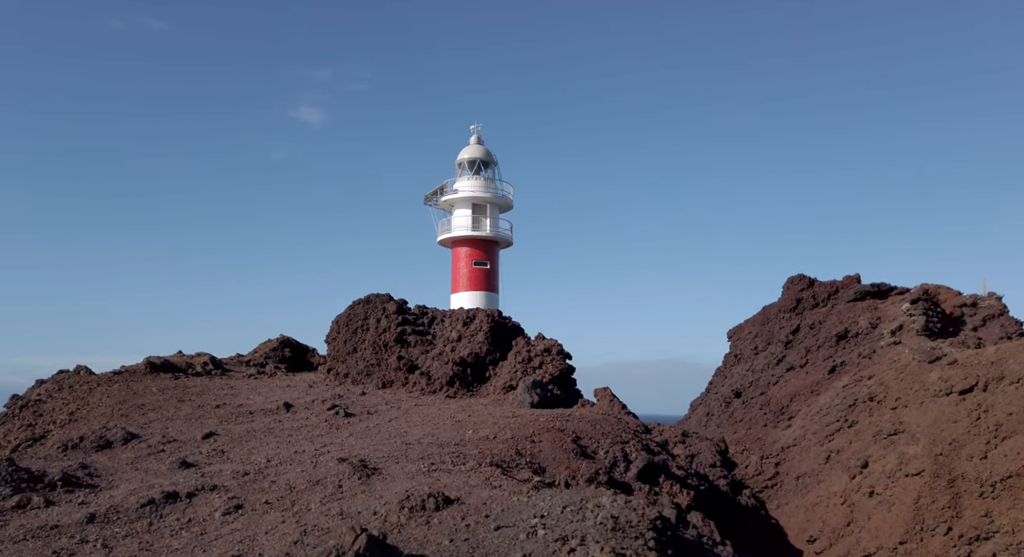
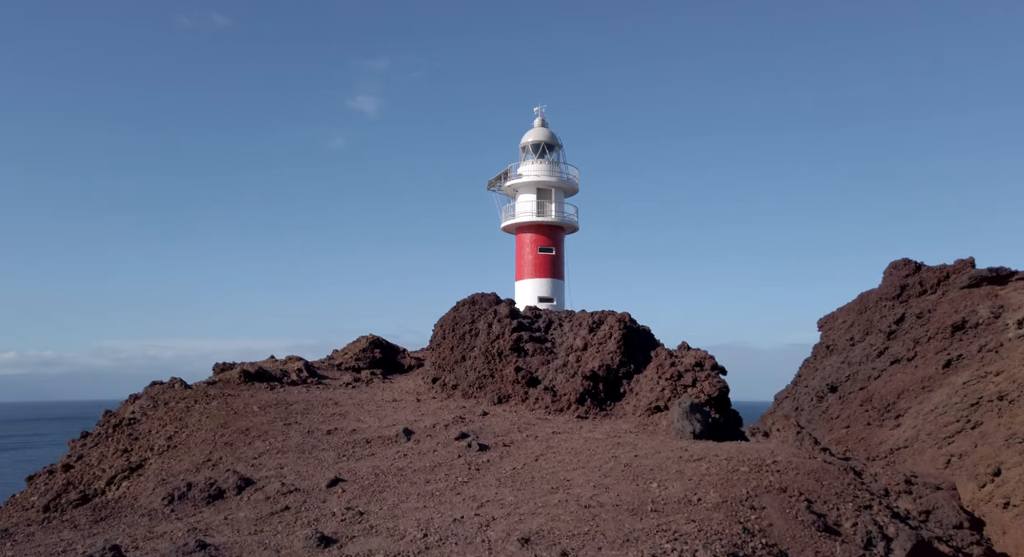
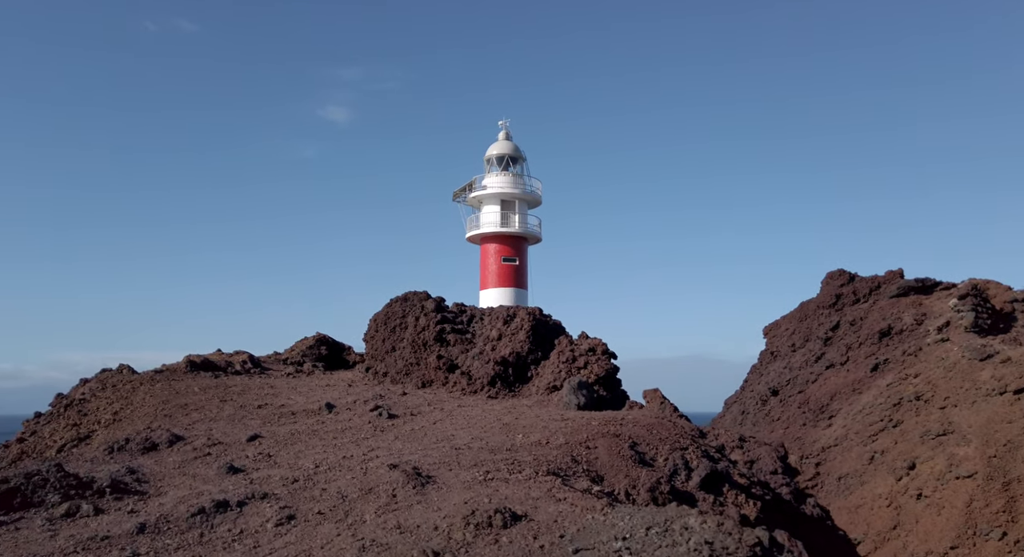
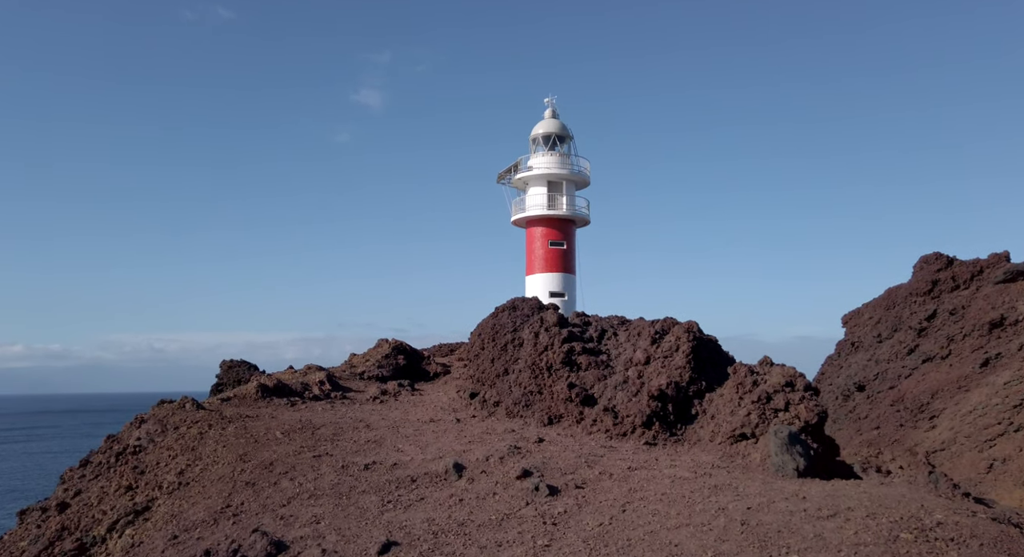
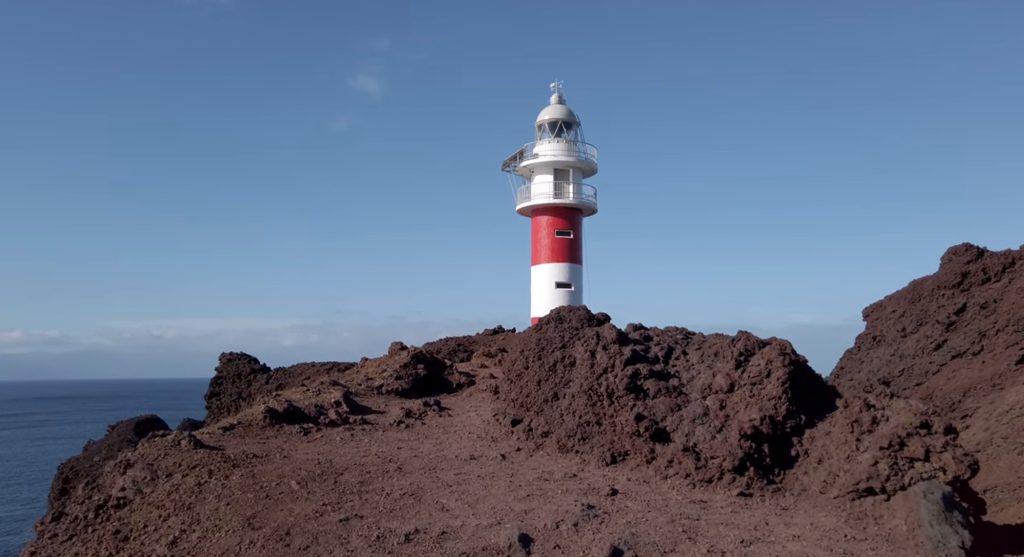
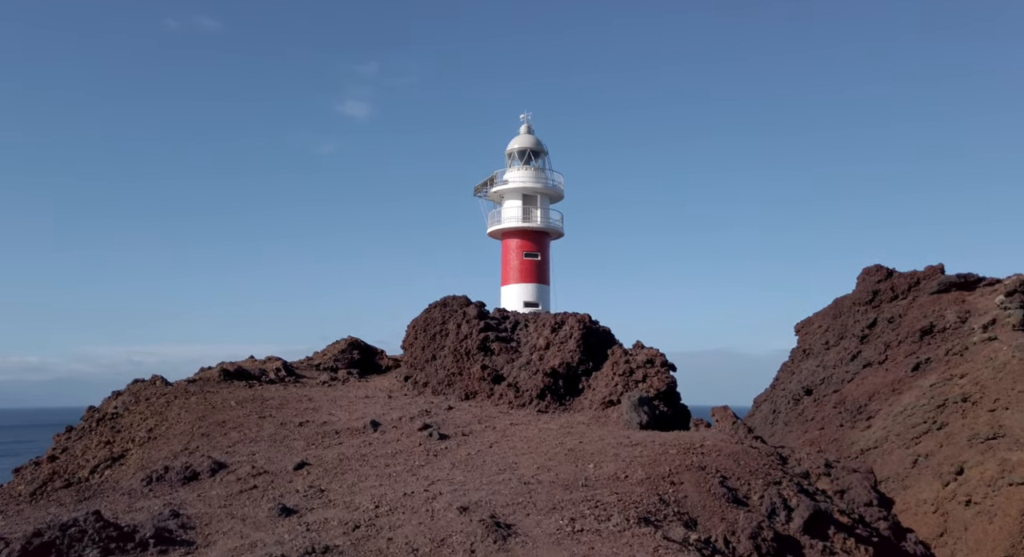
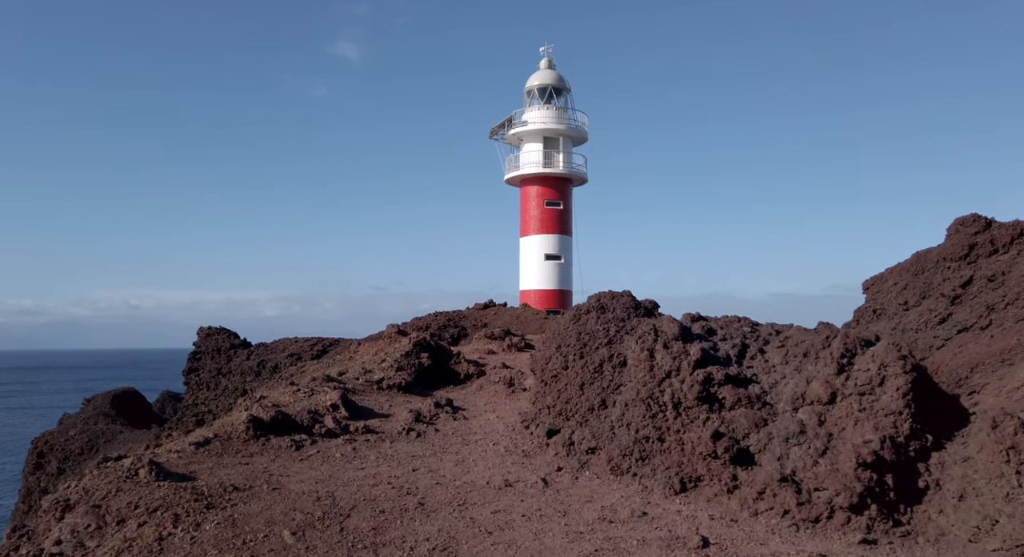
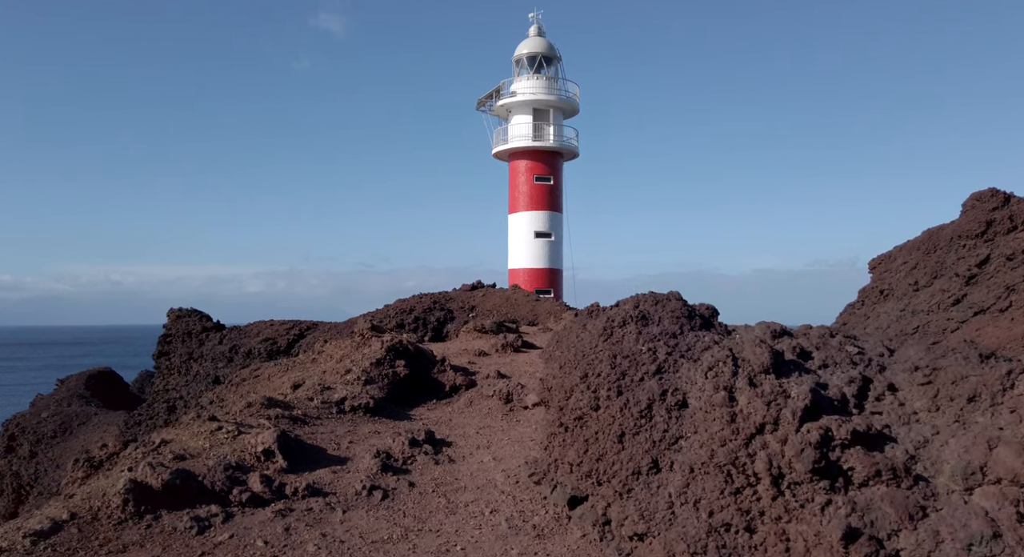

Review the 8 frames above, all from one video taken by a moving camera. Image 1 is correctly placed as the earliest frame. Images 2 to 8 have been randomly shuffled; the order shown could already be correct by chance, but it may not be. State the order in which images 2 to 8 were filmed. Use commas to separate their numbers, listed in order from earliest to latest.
3, 6, 2, 4, 5, 7, 8
